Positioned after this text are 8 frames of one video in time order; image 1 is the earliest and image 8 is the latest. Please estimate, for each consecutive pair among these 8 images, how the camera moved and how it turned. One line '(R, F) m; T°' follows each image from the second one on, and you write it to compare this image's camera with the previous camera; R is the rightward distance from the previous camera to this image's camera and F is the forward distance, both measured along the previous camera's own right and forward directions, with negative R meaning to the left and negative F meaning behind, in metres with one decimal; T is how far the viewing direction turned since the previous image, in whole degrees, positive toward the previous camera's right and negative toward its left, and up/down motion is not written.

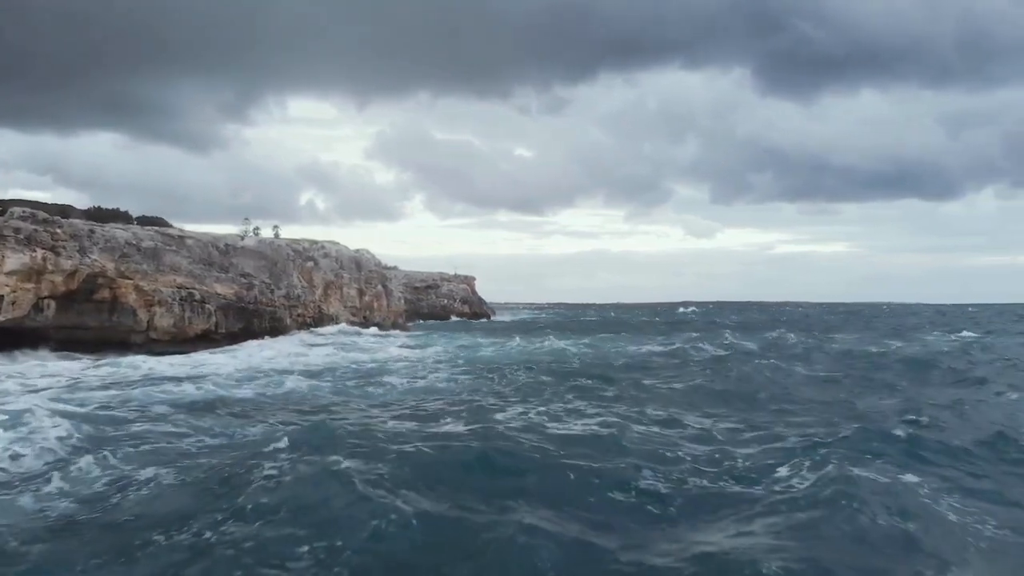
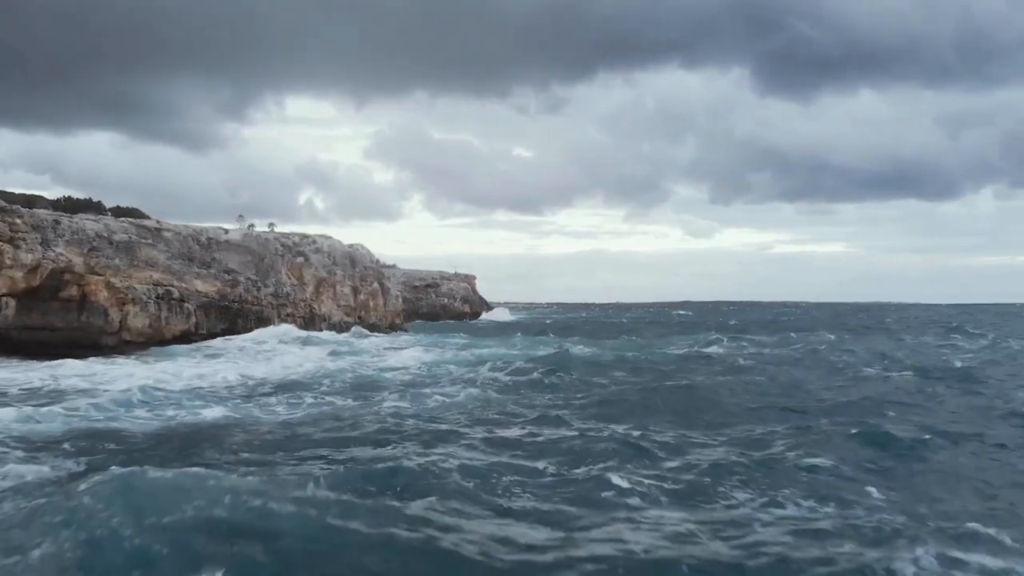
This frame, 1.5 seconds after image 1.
(-0.5, +2.9) m; 0°
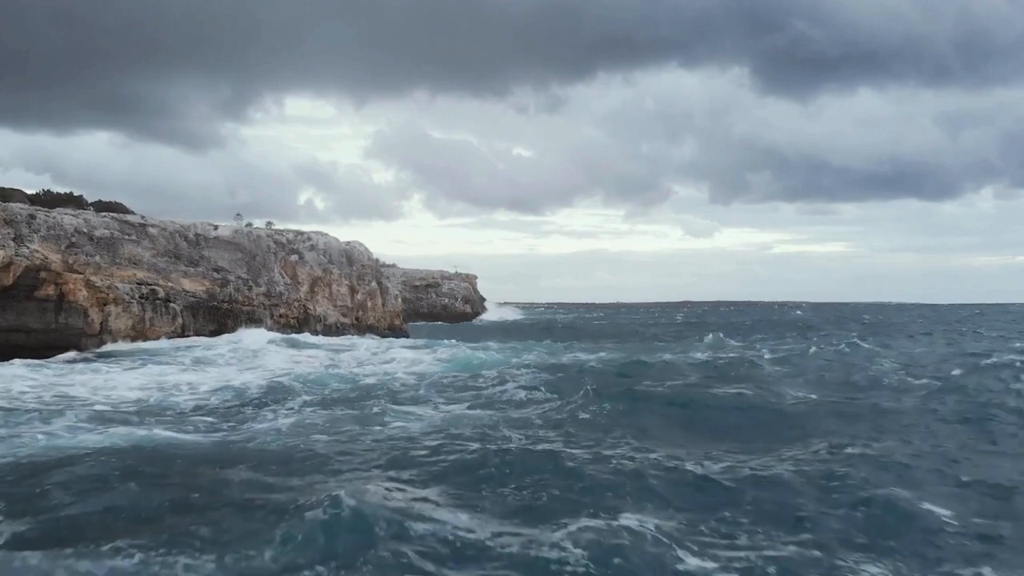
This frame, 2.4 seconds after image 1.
(-0.3, +1.9) m; 0°
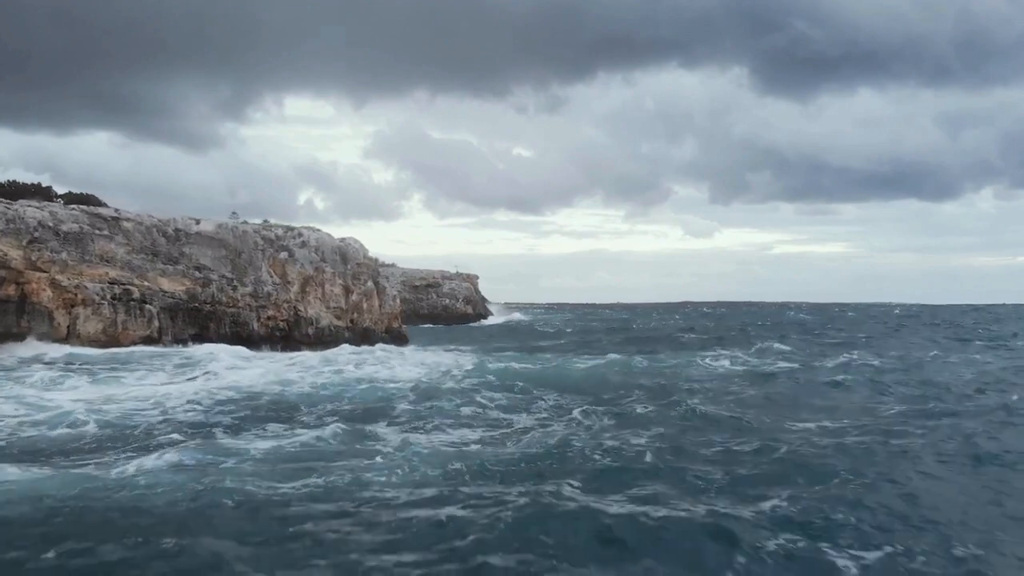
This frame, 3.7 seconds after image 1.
(-0.4, +2.7) m; 0°
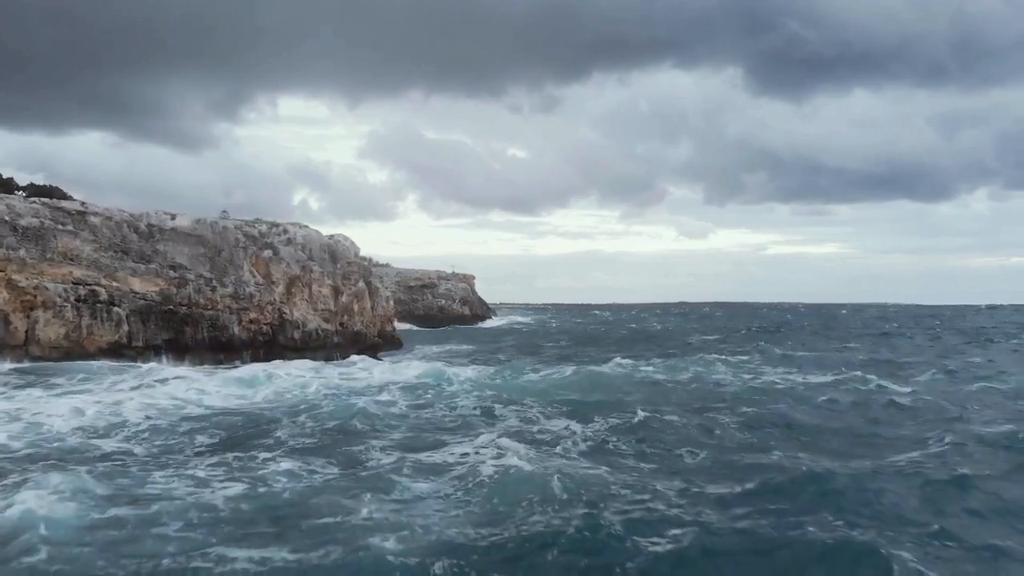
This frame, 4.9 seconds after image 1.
(-0.3, +2.3) m; 0°
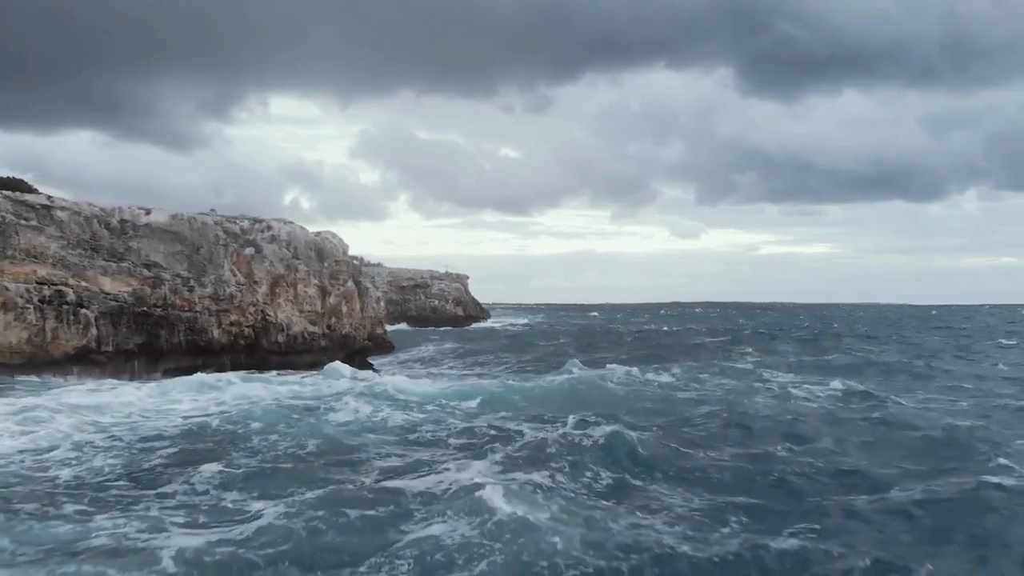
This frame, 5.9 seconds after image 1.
(-0.3, +1.7) m; +1°
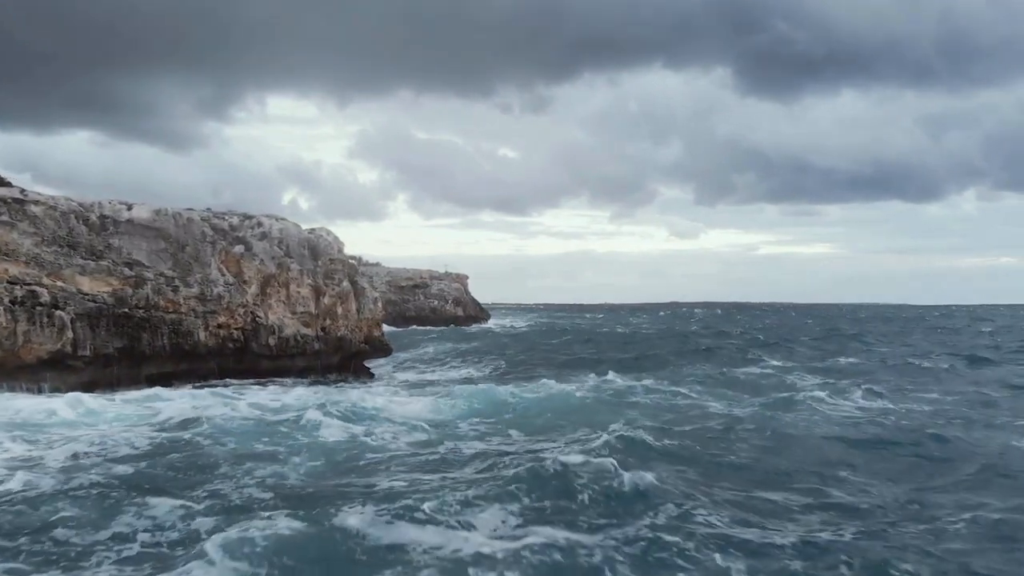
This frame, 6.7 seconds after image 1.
(-0.3, +1.5) m; 0°
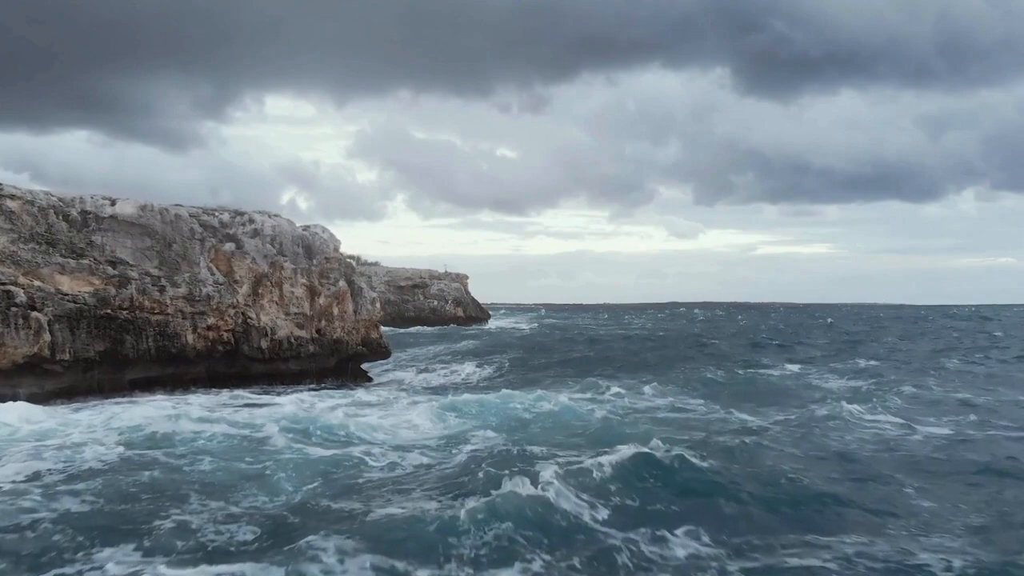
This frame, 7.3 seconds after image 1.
(-0.2, +1.3) m; 0°
